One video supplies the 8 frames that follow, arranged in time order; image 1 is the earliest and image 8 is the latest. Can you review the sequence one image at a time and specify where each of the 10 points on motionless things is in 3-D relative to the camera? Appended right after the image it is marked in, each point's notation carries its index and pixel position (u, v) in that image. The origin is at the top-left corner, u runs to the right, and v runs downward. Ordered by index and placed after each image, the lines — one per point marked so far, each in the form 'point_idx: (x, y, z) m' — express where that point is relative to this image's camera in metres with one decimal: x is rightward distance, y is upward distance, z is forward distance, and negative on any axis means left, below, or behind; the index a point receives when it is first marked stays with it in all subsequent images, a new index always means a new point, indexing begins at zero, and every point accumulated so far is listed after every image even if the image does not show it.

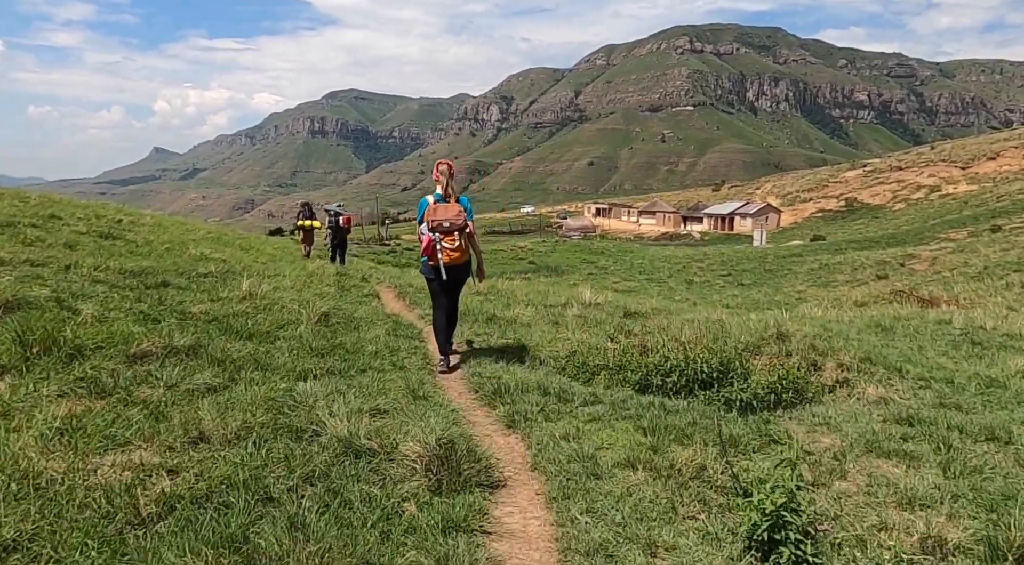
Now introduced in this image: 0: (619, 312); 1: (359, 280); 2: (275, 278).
0: (+2.3, -0.6, +16.6) m
1: (-3.9, +0.1, +19.8) m
2: (-4.6, +0.1, +15.2) m
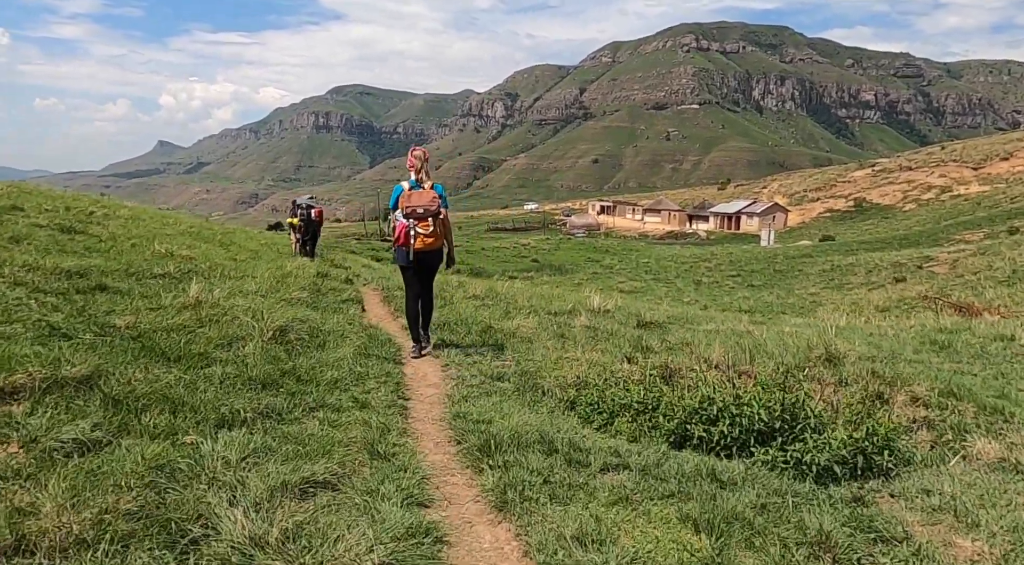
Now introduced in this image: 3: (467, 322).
0: (+2.3, -0.7, +14.7) m
1: (-3.9, 0.0, +17.9) m
2: (-4.6, 0.0, +13.3) m
3: (-0.7, -0.6, +12.7) m
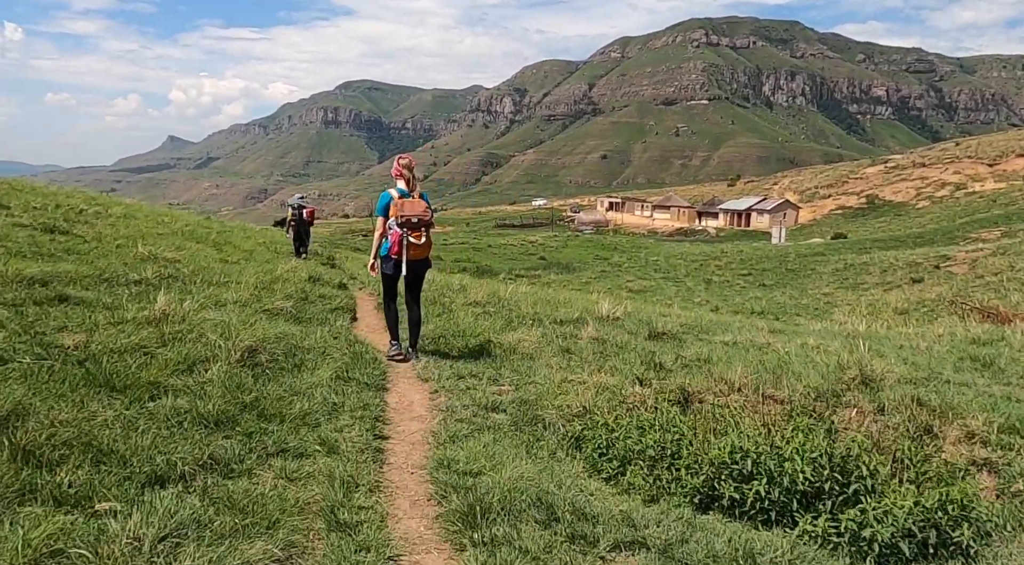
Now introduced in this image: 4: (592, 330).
0: (+2.3, -0.8, +13.7) m
1: (-3.8, -0.1, +16.9) m
2: (-4.5, -0.1, +12.4) m
3: (-0.6, -0.8, +11.7) m
4: (+1.3, -0.8, +13.2) m
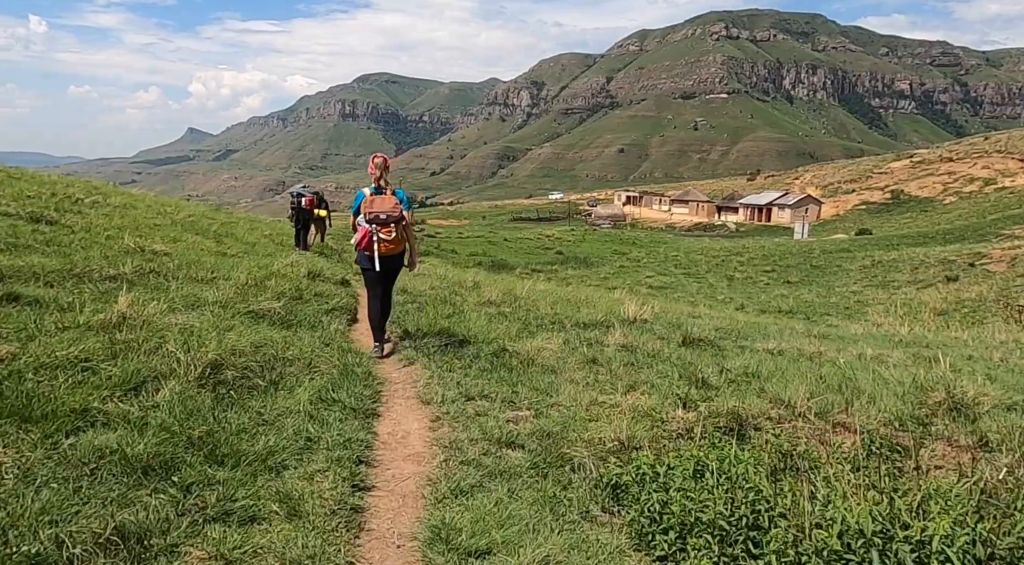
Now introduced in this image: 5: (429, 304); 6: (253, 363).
0: (+2.6, -0.8, +12.2) m
1: (-3.4, 0.0, +15.6) m
2: (-4.3, -0.1, +11.0) m
3: (-0.4, -0.7, +10.3) m
4: (+1.6, -0.8, +11.8) m
5: (-1.4, -0.4, +14.4) m
6: (-2.3, -0.7, +7.0) m
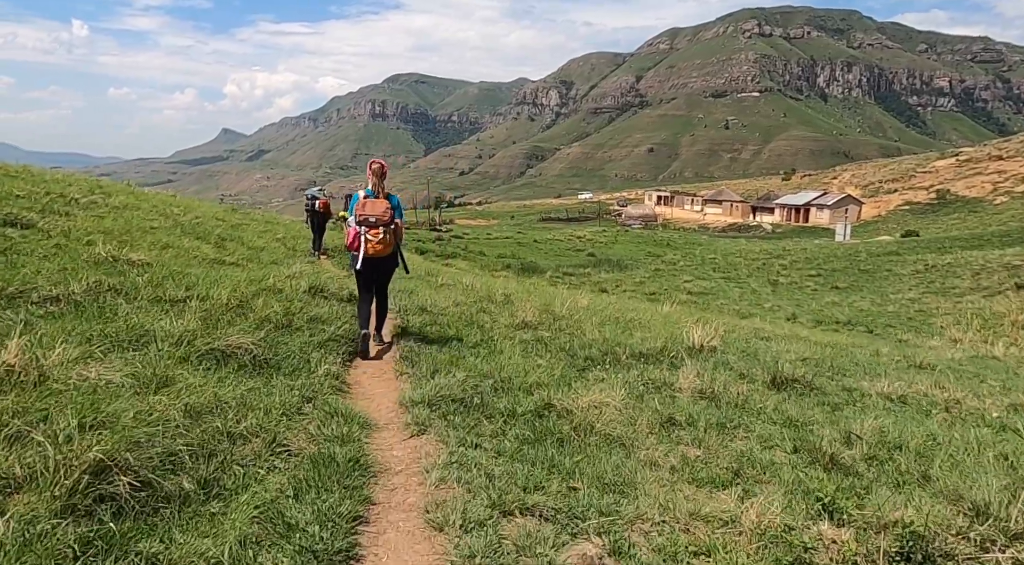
0: (+3.1, -1.1, +9.6) m
1: (-2.8, -0.2, +13.2) m
2: (-3.8, -0.3, +8.7) m
3: (0.0, -1.0, +7.8) m
4: (+2.1, -1.1, +9.2) m
5: (-0.8, -0.7, +11.9) m
6: (-2.0, -1.0, +4.6) m
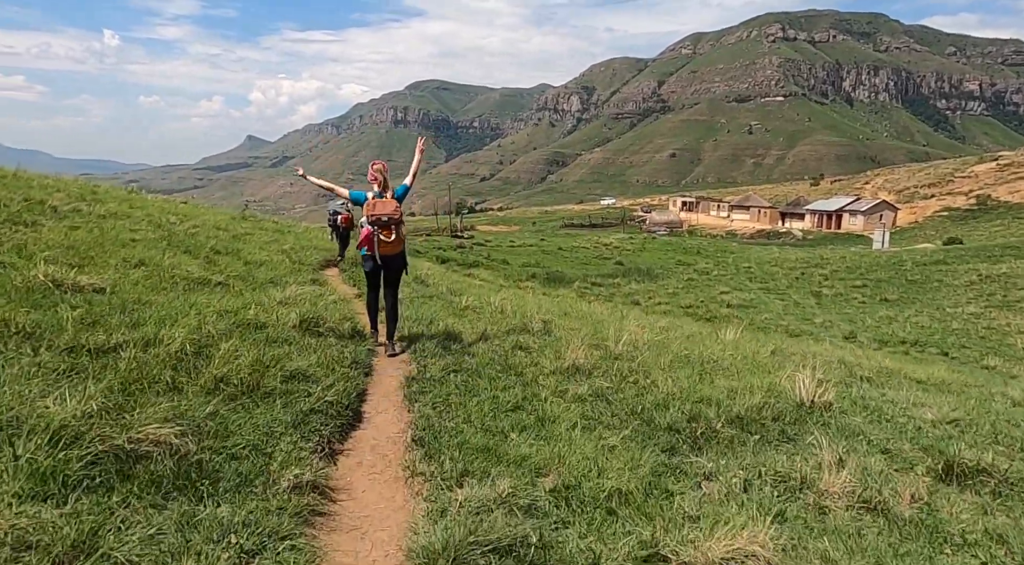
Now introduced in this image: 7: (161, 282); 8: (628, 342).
0: (+3.6, -1.5, +6.7) m
1: (-2.2, -0.6, +10.4) m
2: (-3.3, -0.7, +6.0) m
3: (+0.5, -1.4, +5.0) m
4: (+2.6, -1.4, +6.4) m
5: (-0.3, -1.1, +9.1) m
6: (-1.6, -1.3, +1.9) m
7: (-5.5, +0.1, +12.5) m
8: (+1.8, -0.9, +12.0) m
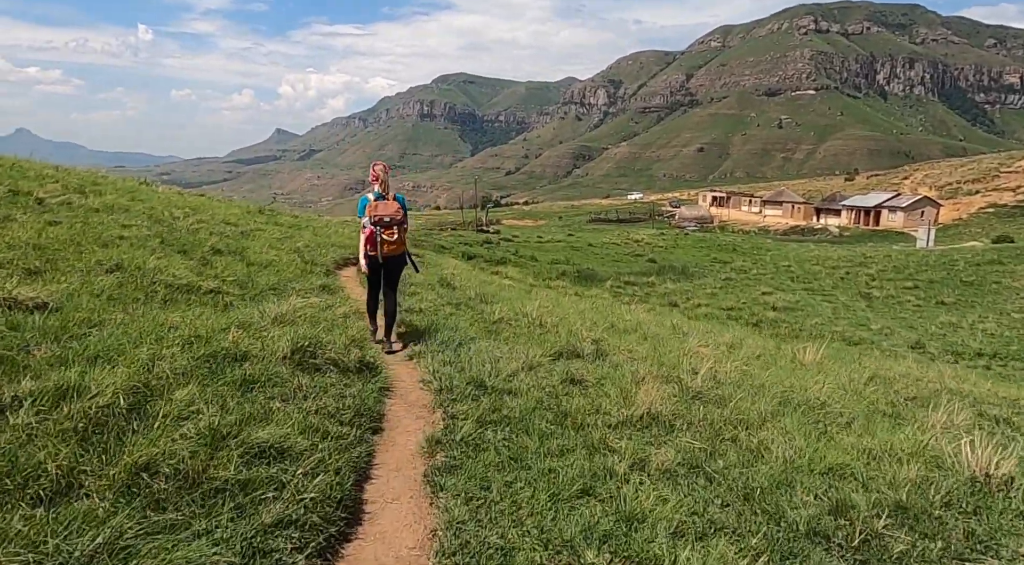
0: (+4.0, -1.8, +4.3) m
1: (-1.6, -0.8, +8.2) m
2: (-2.9, -0.9, +3.7) m
3: (+0.9, -1.6, +2.6) m
4: (+3.0, -1.7, +3.9) m
5: (+0.2, -1.3, +6.8) m
6: (-1.3, -1.6, -0.4) m
7: (-4.9, -0.1, +10.3) m
8: (+2.4, -1.1, +9.6) m
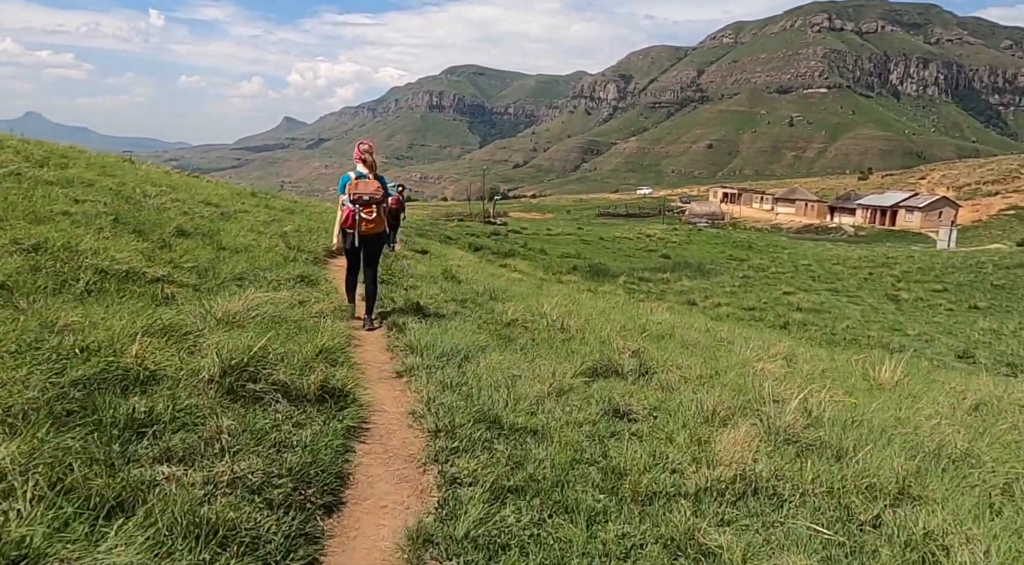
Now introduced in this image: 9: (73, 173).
0: (+4.2, -1.9, +1.9) m
1: (-1.4, -0.7, +5.8) m
2: (-2.7, -0.8, +1.3) m
3: (+1.0, -1.7, +0.2) m
4: (+3.2, -1.8, +1.5) m
5: (+0.4, -1.2, +4.4) m
6: (-1.2, -1.6, -2.8) m
7: (-4.7, +0.1, +7.9) m
8: (+2.6, -1.1, +7.2) m
9: (-10.1, +2.5, +17.9) m
